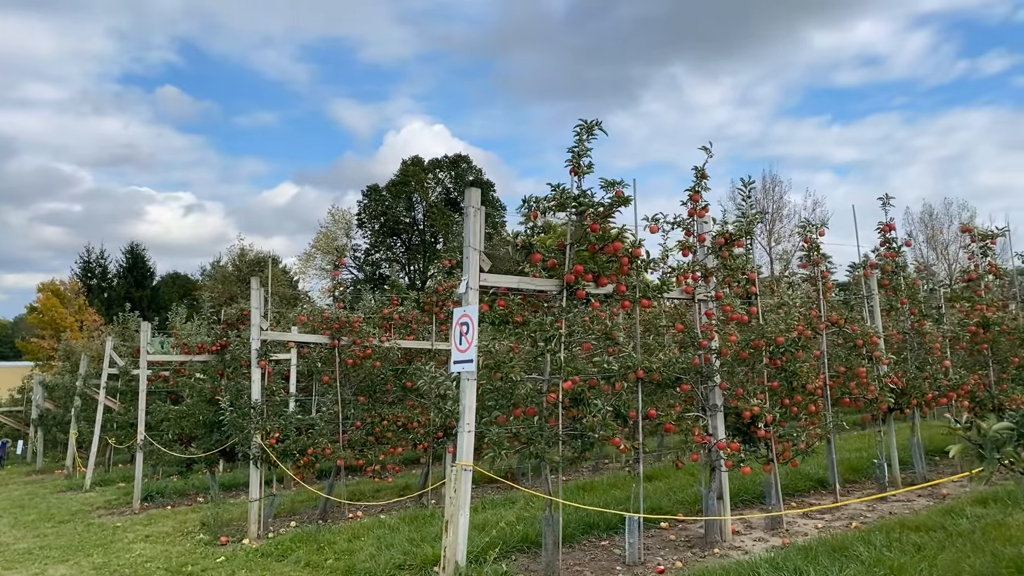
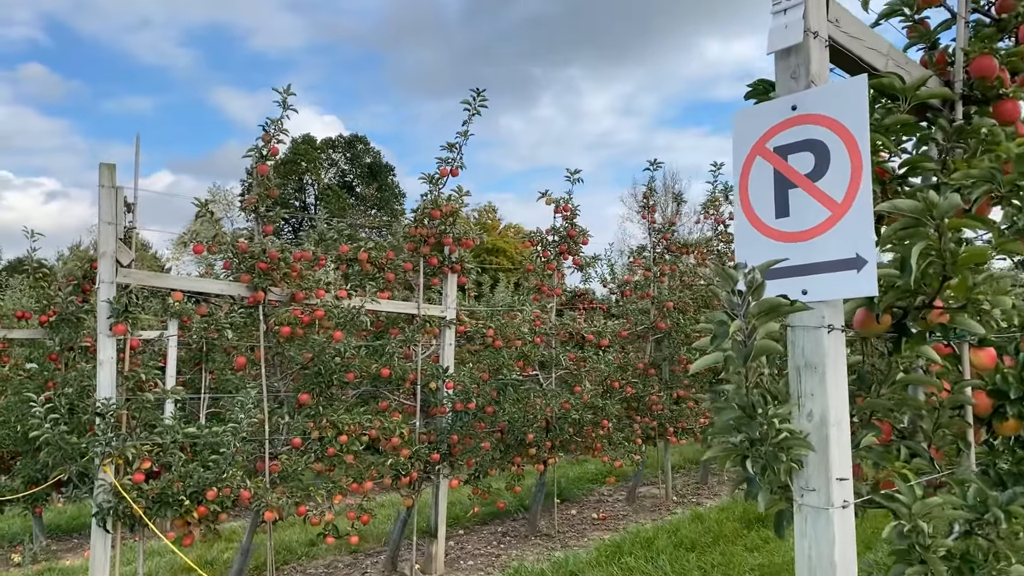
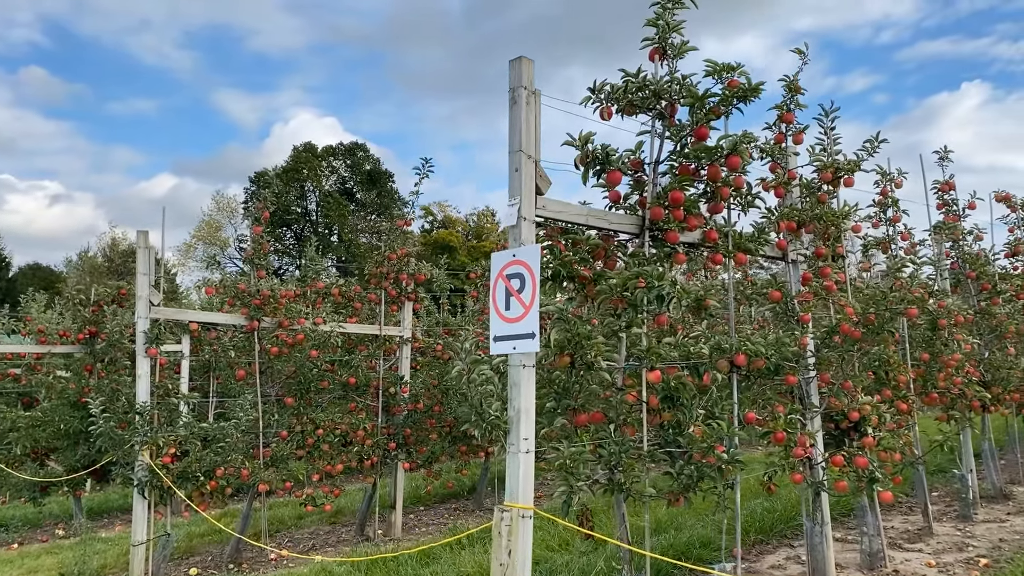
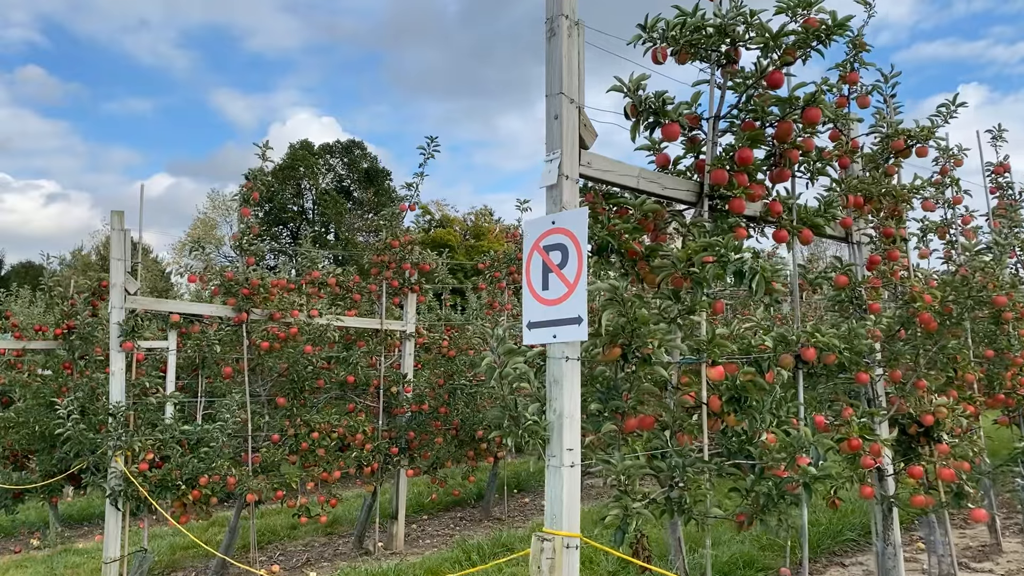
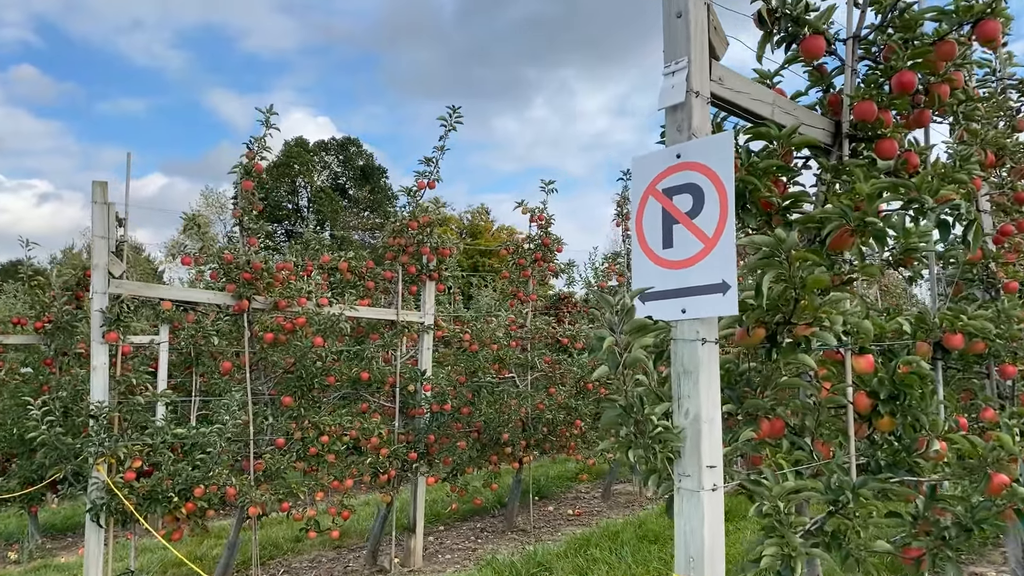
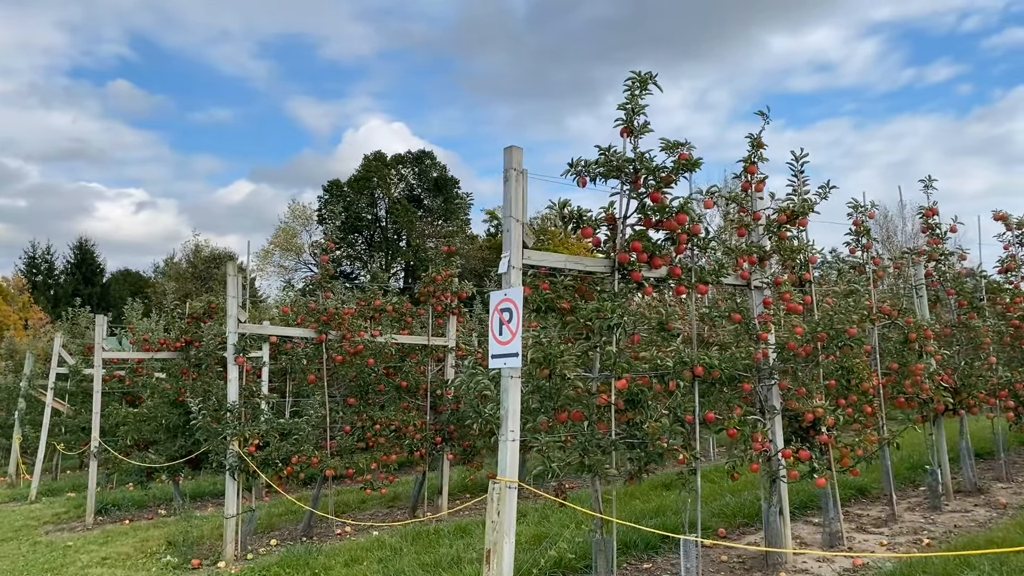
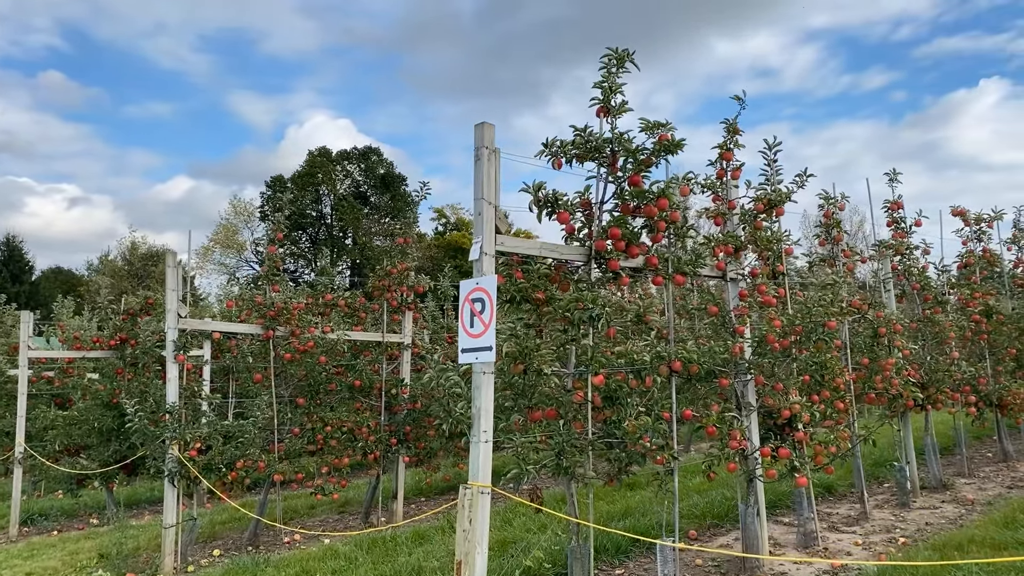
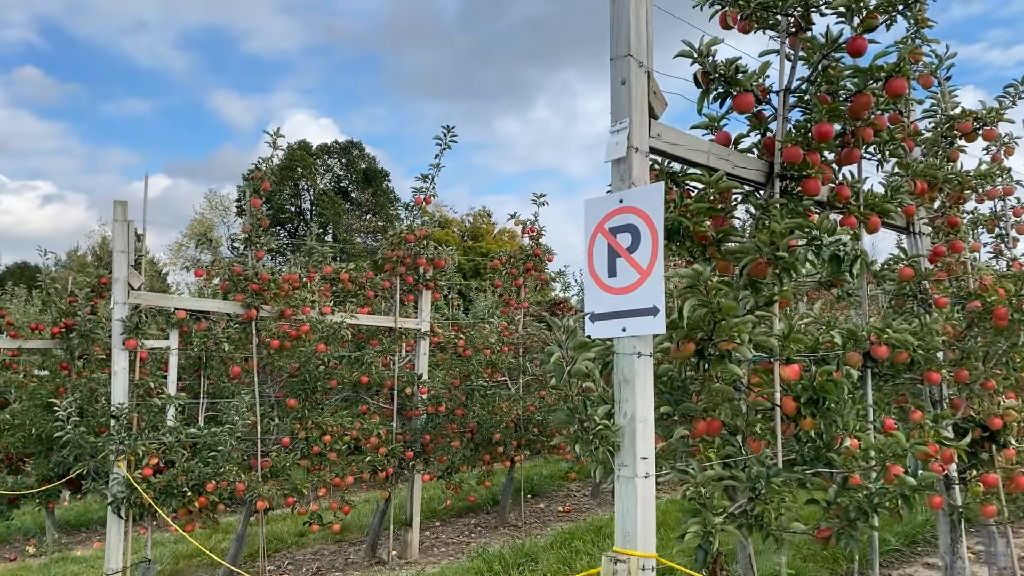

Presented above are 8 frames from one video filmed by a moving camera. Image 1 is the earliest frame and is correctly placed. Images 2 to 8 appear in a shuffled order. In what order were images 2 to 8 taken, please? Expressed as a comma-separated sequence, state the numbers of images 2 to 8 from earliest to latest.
6, 7, 3, 4, 8, 5, 2
